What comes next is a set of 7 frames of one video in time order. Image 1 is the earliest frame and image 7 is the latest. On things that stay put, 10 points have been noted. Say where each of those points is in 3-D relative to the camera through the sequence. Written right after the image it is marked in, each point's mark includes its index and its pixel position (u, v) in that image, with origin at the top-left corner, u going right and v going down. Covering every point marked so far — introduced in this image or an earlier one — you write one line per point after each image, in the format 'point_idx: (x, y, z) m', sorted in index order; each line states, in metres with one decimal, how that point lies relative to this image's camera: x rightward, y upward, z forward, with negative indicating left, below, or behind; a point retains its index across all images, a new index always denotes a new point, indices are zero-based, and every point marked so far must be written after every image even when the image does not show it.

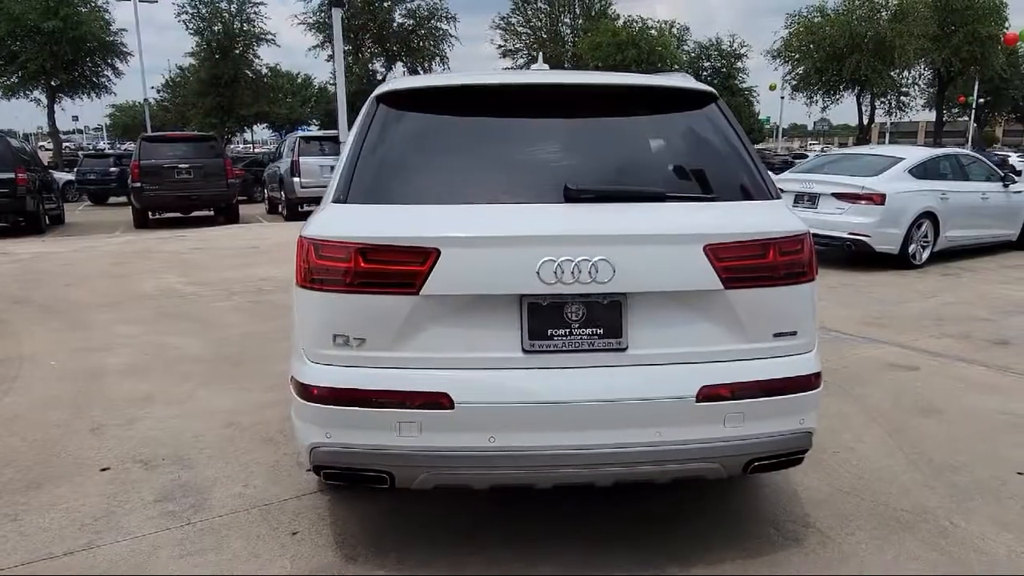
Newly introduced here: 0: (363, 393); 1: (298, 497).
0: (-0.5, -0.4, +2.5) m
1: (-1.0, -0.9, +3.4) m
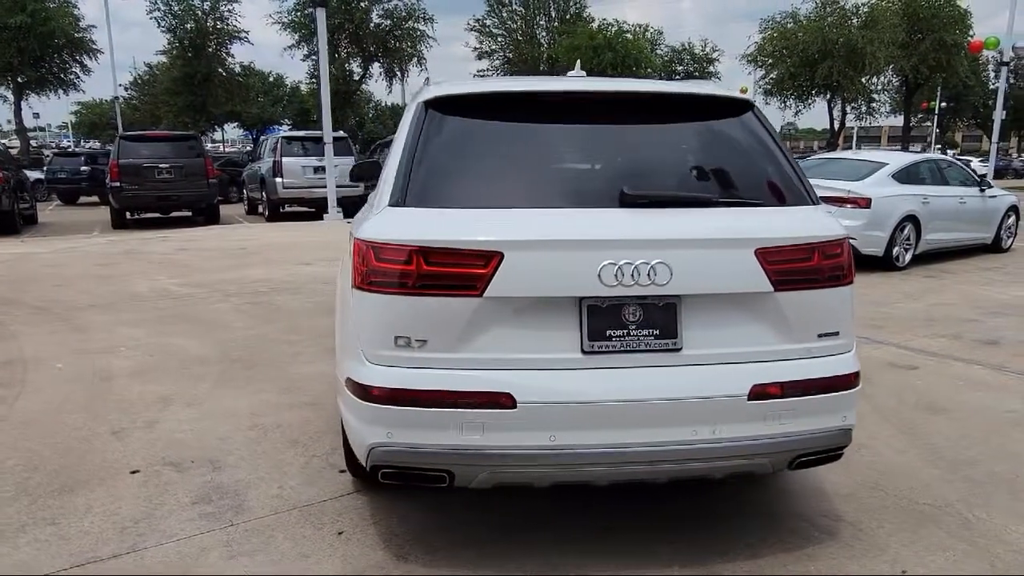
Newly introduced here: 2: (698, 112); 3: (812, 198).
0: (-0.3, -0.4, +2.6) m
1: (-0.8, -1.0, +3.4) m
2: (+0.8, +0.7, +3.2) m
3: (+1.2, +0.4, +3.0) m
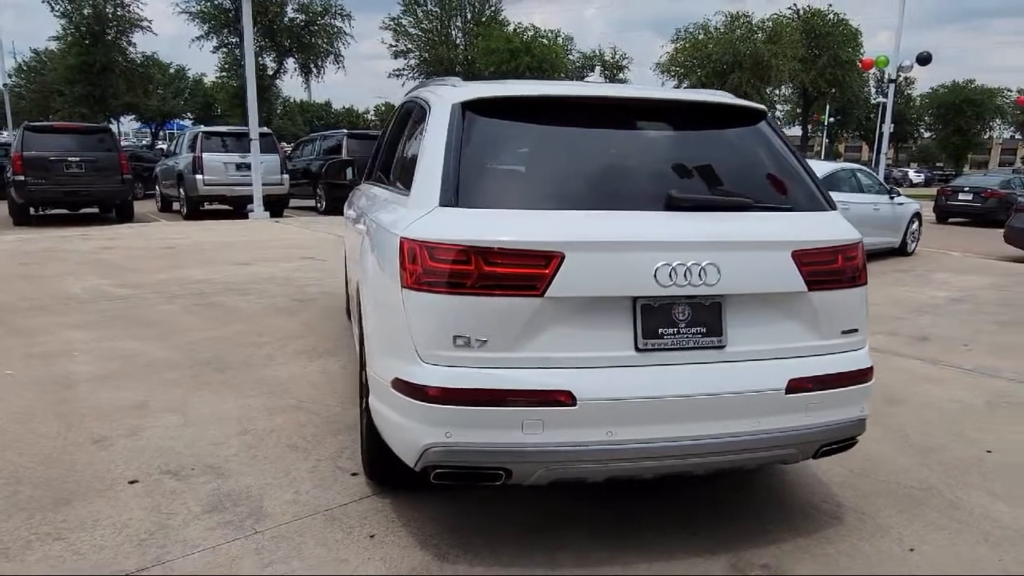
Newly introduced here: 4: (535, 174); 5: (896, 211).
0: (-0.1, -0.4, +2.6) m
1: (-0.7, -1.0, +3.4) m
2: (+0.9, +0.7, +3.4) m
3: (+1.3, +0.4, +3.2) m
4: (+0.1, +0.4, +2.9) m
5: (+5.9, +1.2, +11.6) m
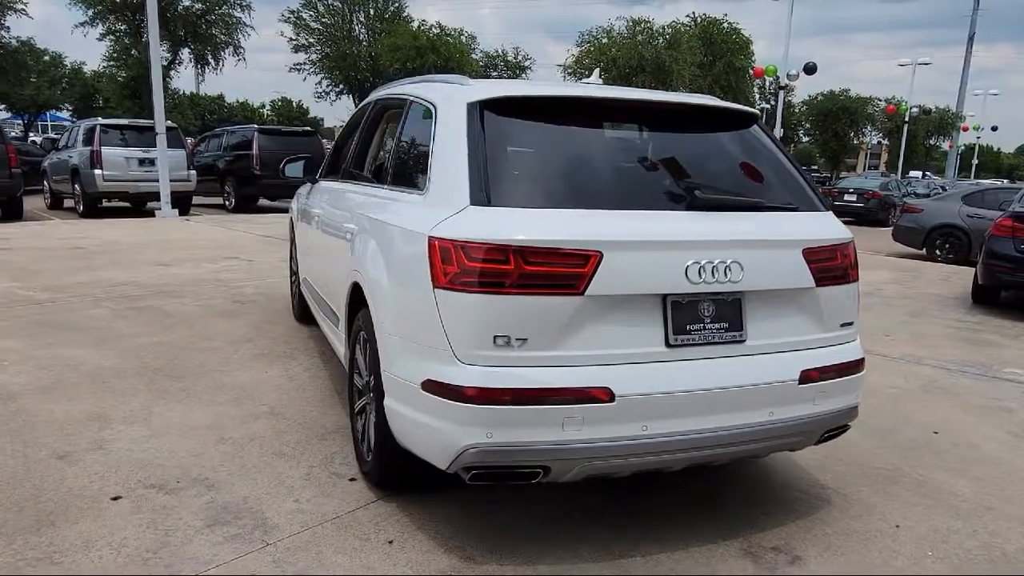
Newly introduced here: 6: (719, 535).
0: (+0.1, -0.4, +2.6) m
1: (-0.6, -1.0, +3.3) m
2: (+0.9, +0.8, +3.5) m
3: (+1.3, +0.4, +3.4) m
4: (+0.2, +0.5, +3.0) m
5: (+4.8, +1.3, +12.4) m
6: (+0.9, -1.0, +3.2) m
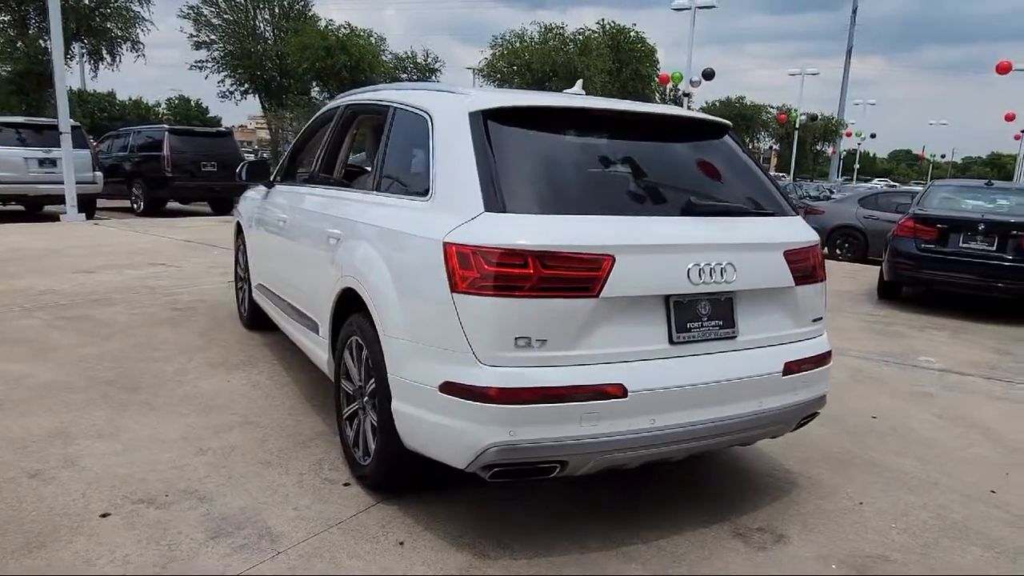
0: (+0.1, -0.4, +2.7) m
1: (-0.6, -1.0, +3.3) m
2: (+0.9, +0.8, +3.7) m
3: (+1.3, +0.4, +3.7) m
4: (+0.2, +0.4, +3.1) m
5: (+3.6, +1.3, +13.0) m
6: (+0.9, -1.0, +3.4) m
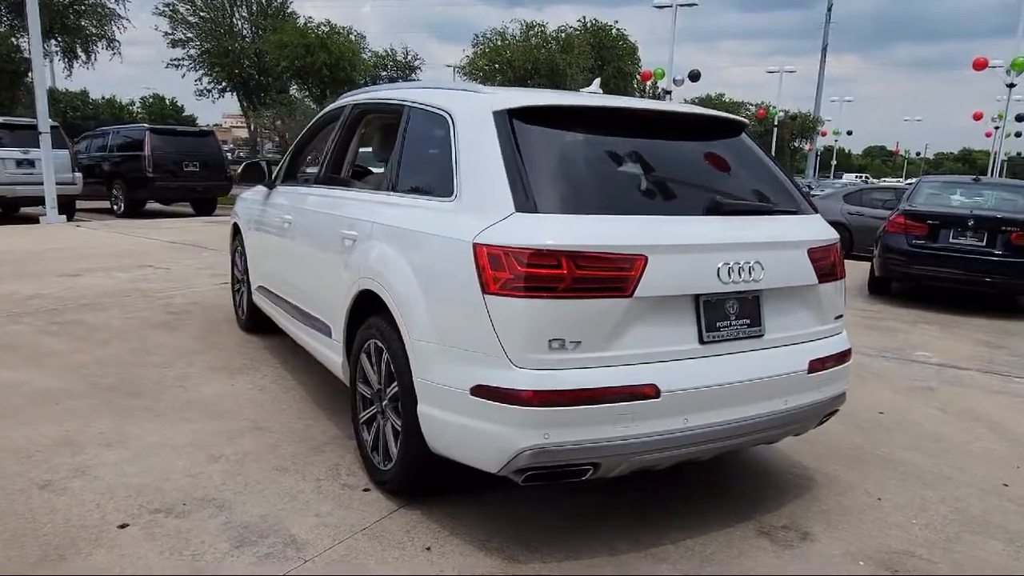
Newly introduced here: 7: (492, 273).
0: (+0.3, -0.4, +2.7) m
1: (-0.5, -1.0, +3.3) m
2: (+1.0, +0.8, +3.7) m
3: (+1.4, +0.4, +3.7) m
4: (+0.3, +0.4, +3.1) m
5: (+3.4, +1.3, +13.1) m
6: (+1.0, -1.0, +3.4) m
7: (-0.1, +0.1, +2.8) m
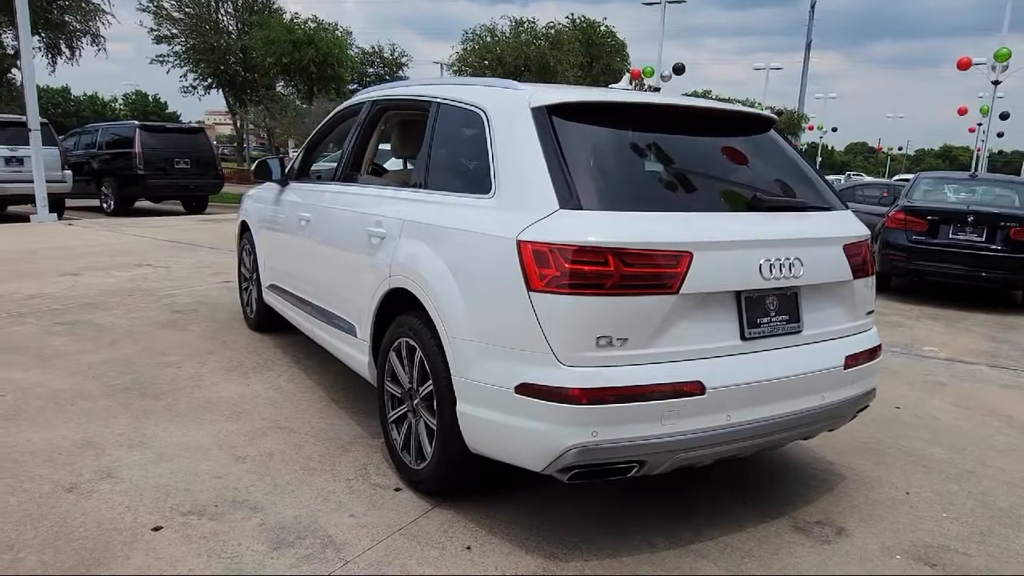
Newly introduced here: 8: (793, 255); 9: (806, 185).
0: (+0.4, -0.4, +2.7) m
1: (-0.4, -1.0, +3.3) m
2: (+1.1, +0.8, +3.7) m
3: (+1.5, +0.5, +3.7) m
4: (+0.5, +0.5, +3.1) m
5: (+3.3, +1.4, +13.1) m
6: (+1.1, -1.0, +3.4) m
7: (+0.1, +0.1, +2.7) m
8: (+1.1, +0.1, +3.1) m
9: (+1.5, +0.5, +3.8) m
